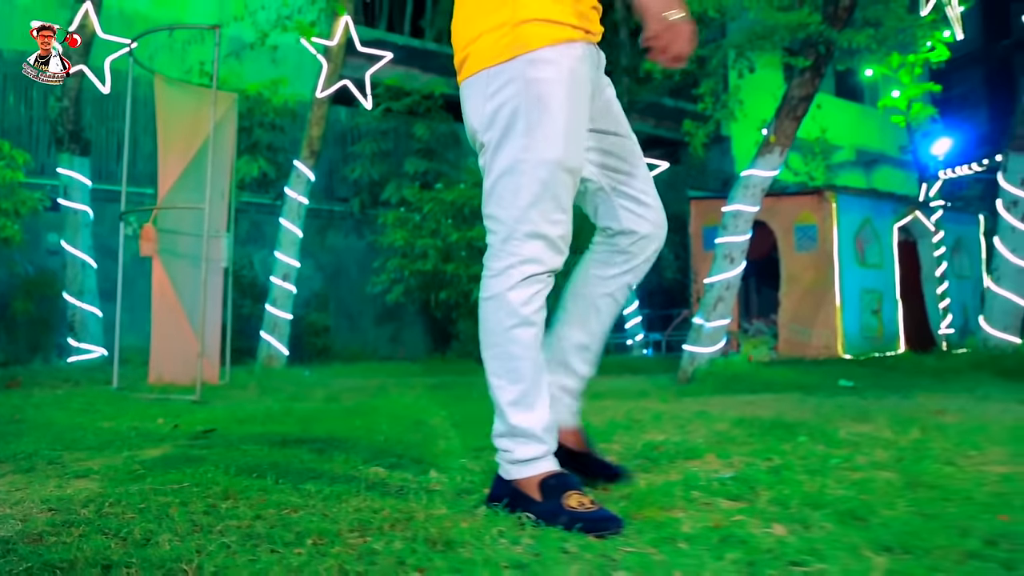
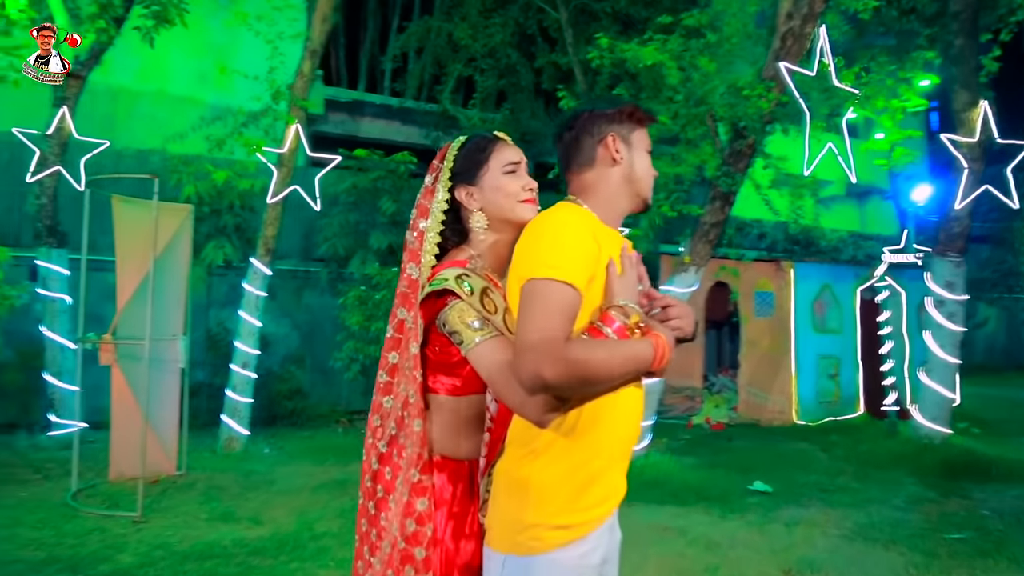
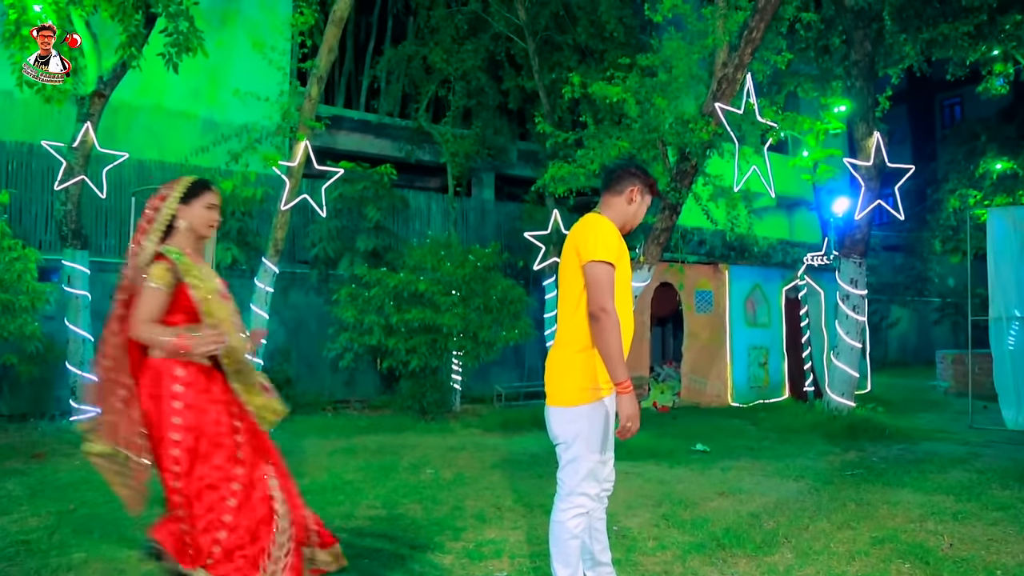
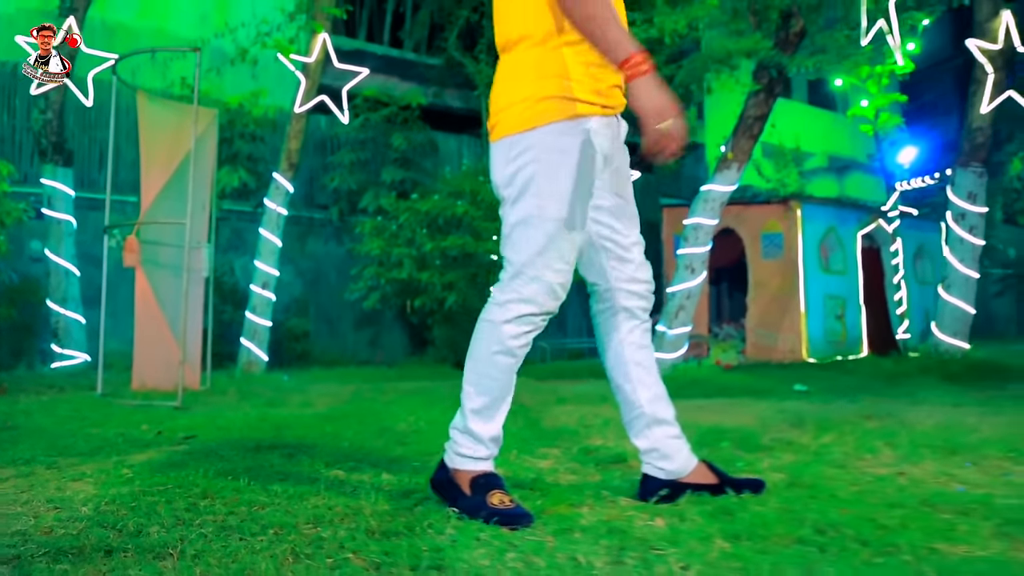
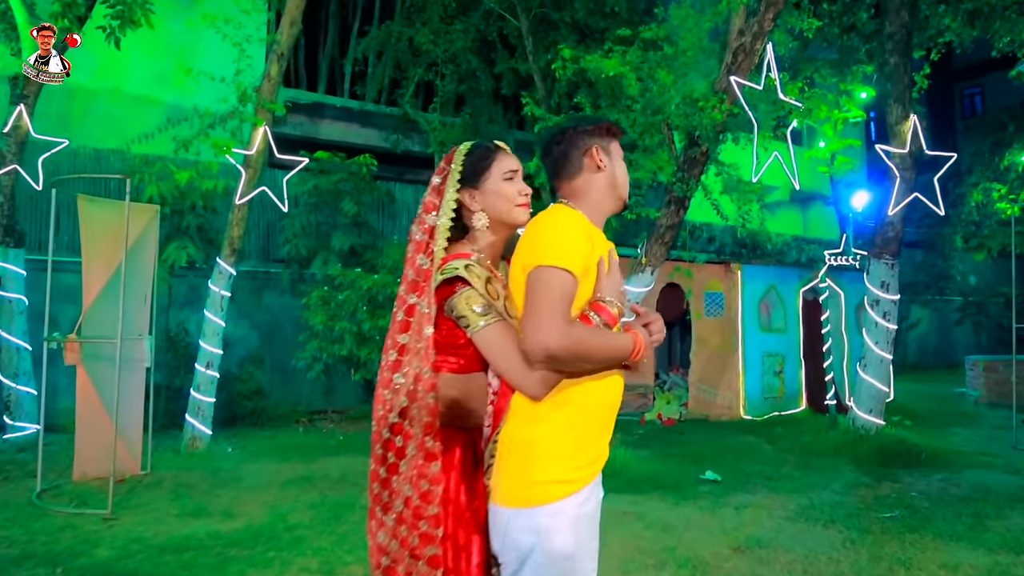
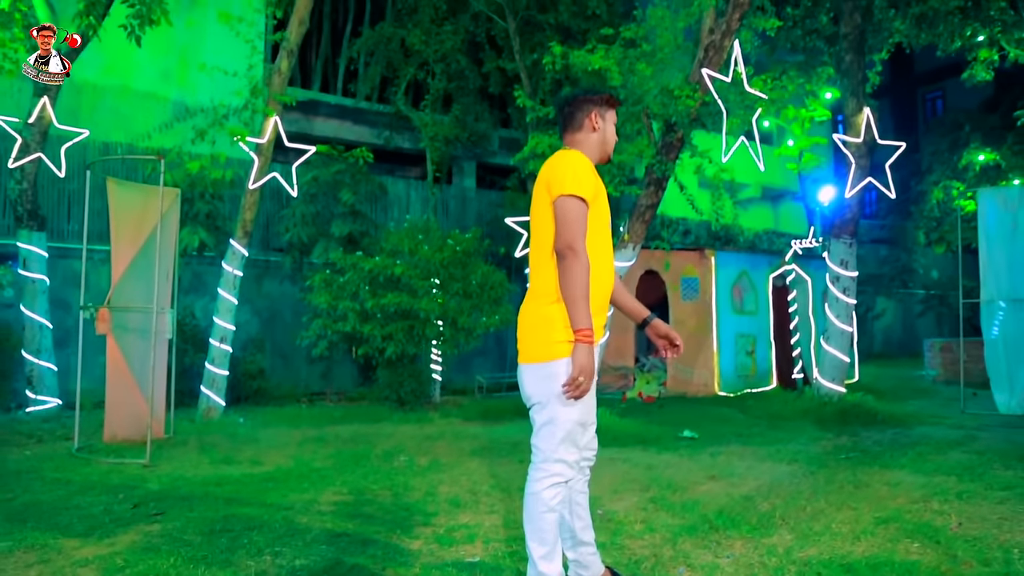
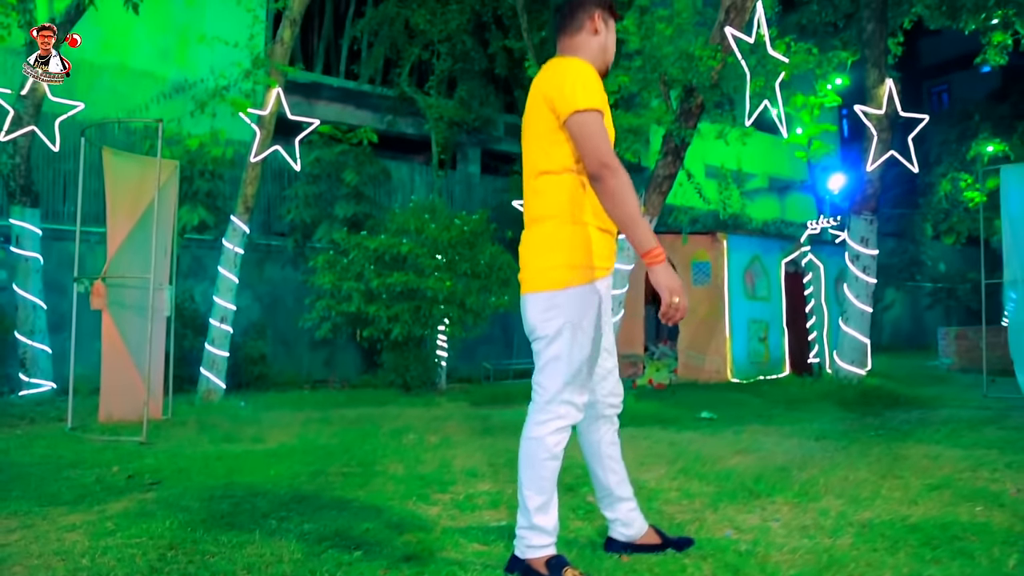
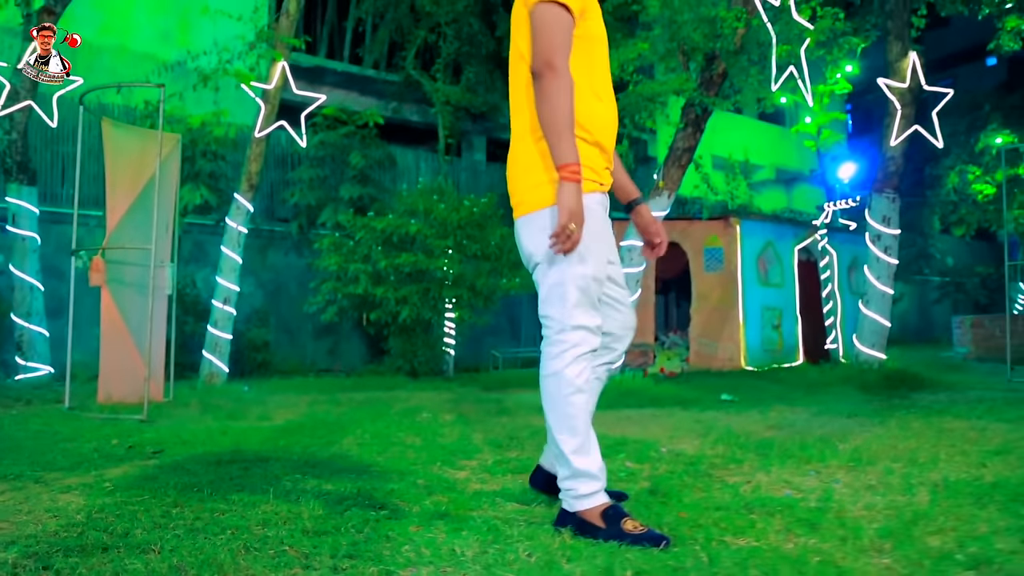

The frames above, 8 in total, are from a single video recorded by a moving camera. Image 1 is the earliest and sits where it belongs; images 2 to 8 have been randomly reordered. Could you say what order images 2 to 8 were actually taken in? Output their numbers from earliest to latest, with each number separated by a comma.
4, 8, 7, 6, 3, 5, 2
